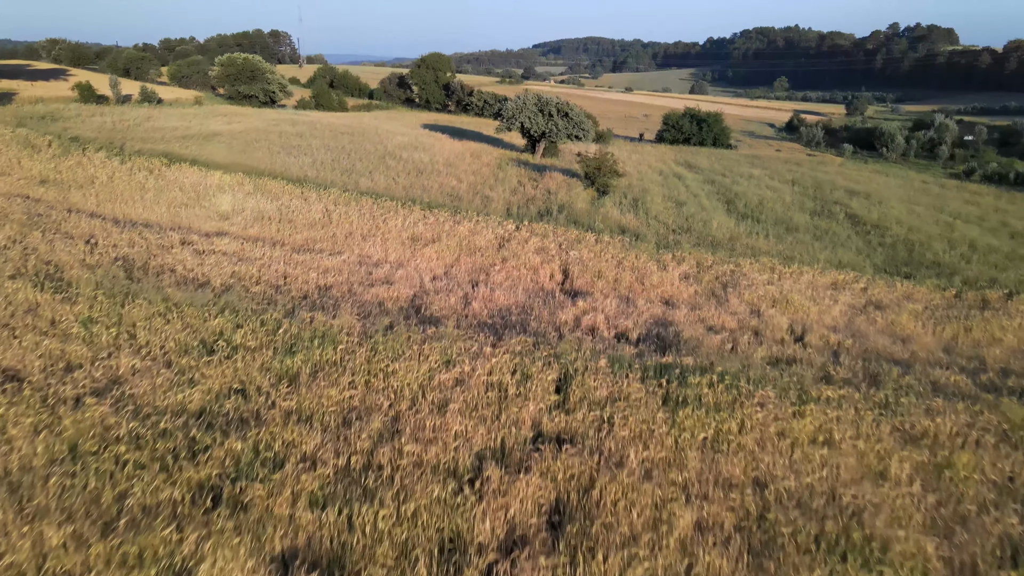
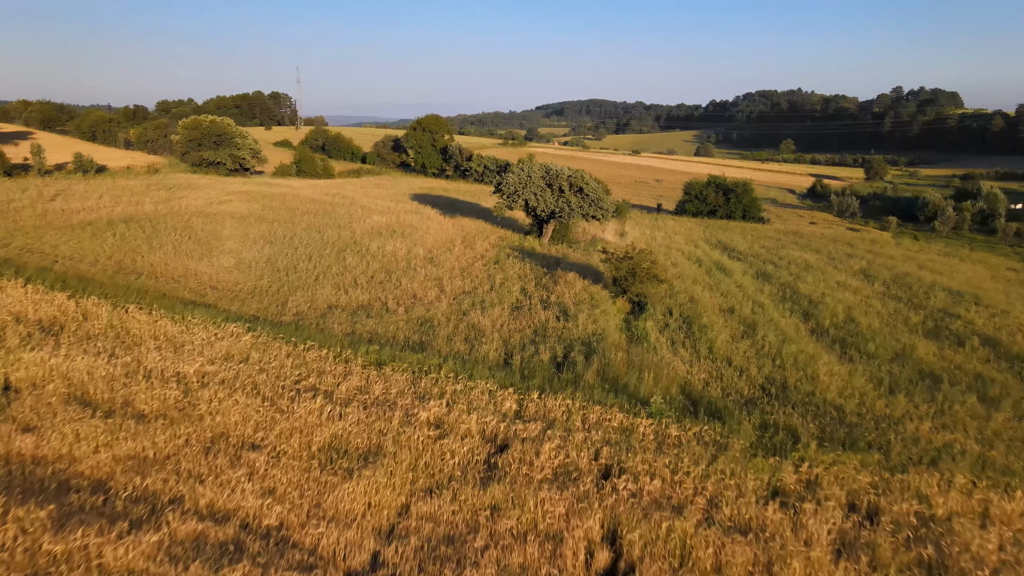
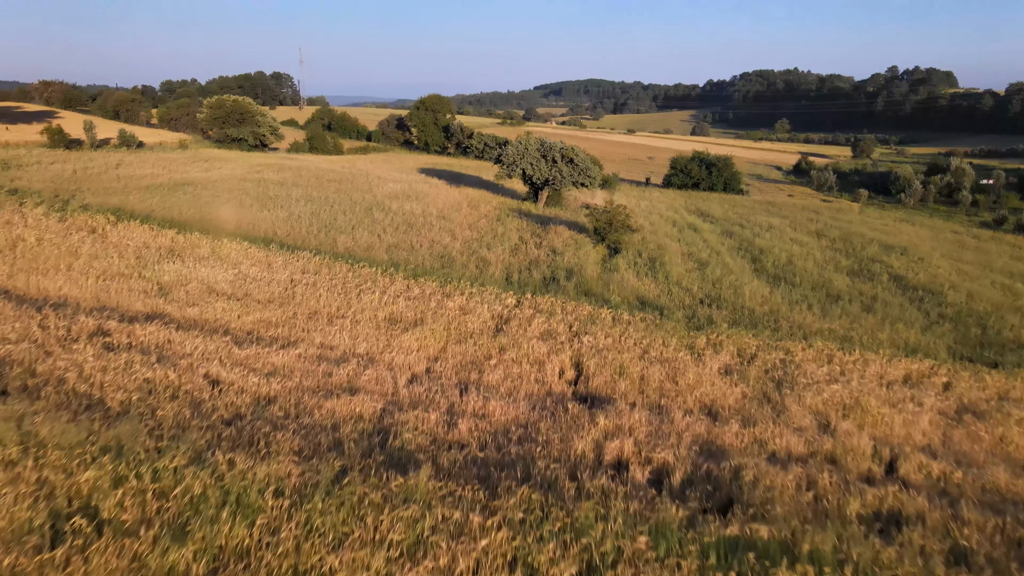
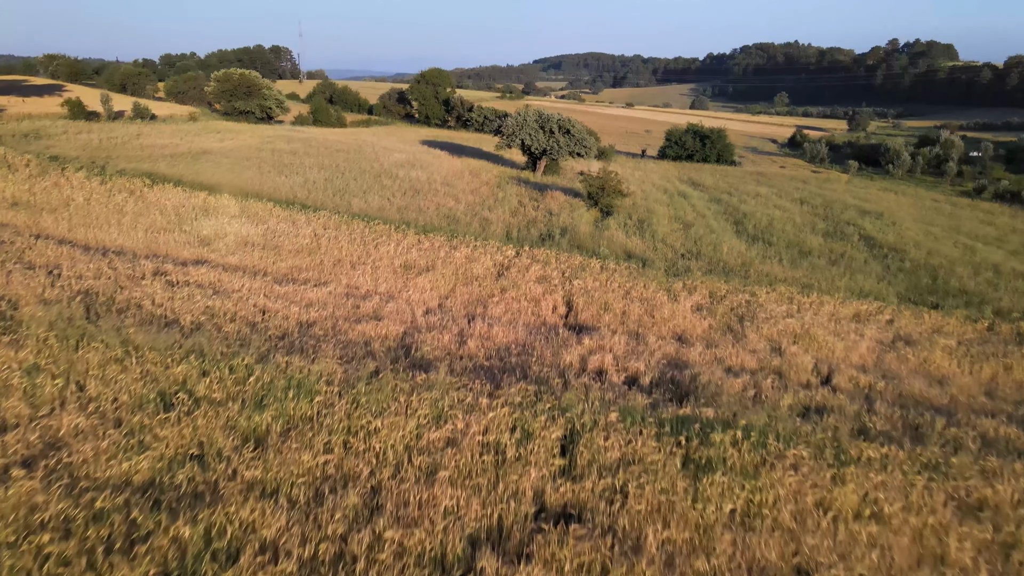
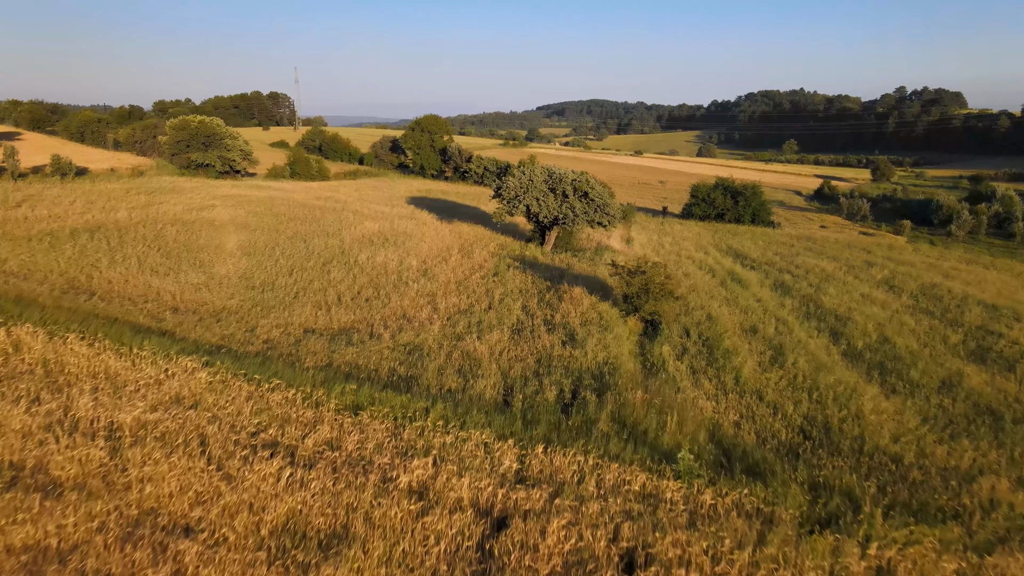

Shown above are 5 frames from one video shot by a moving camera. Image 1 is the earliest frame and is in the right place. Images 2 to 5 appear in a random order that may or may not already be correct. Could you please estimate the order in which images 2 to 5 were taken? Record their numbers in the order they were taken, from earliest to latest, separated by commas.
4, 3, 2, 5
